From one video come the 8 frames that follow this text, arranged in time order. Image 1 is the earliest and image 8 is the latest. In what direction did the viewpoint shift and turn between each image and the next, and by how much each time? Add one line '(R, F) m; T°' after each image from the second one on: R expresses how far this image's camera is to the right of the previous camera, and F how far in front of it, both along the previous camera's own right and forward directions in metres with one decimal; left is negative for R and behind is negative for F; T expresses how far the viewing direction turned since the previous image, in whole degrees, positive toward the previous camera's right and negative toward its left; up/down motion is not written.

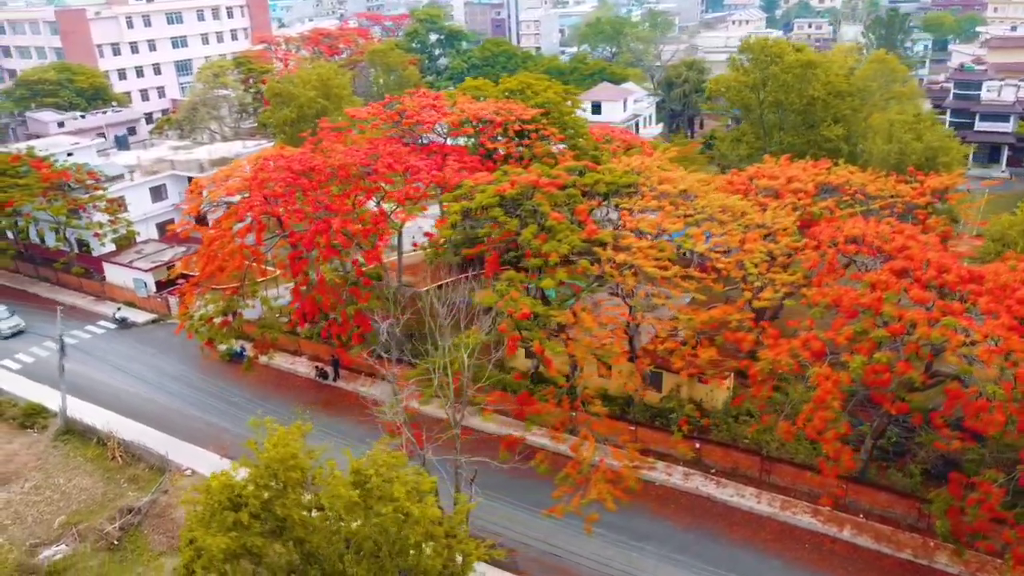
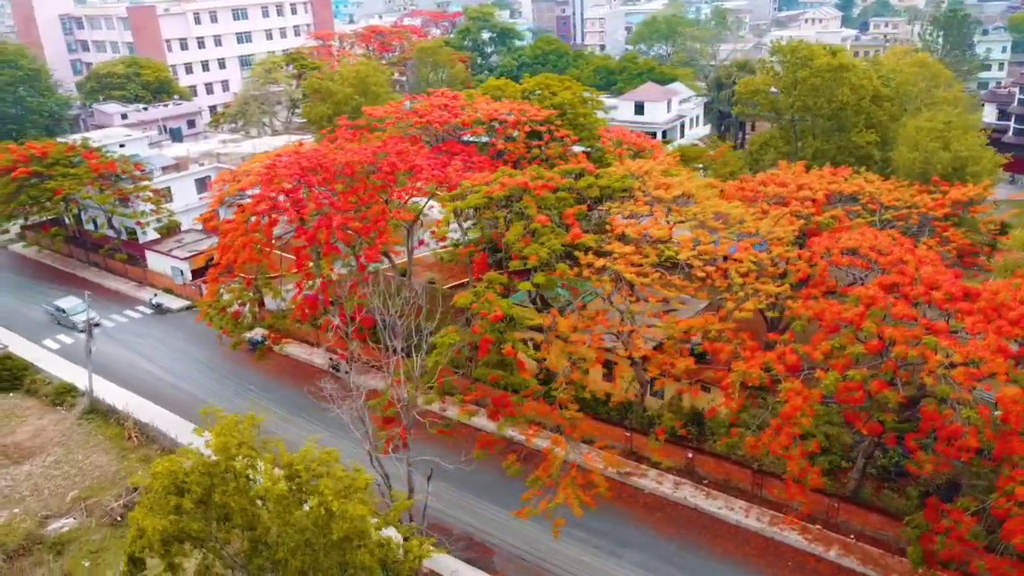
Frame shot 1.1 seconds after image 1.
(+1.6, 0.0) m; -5°
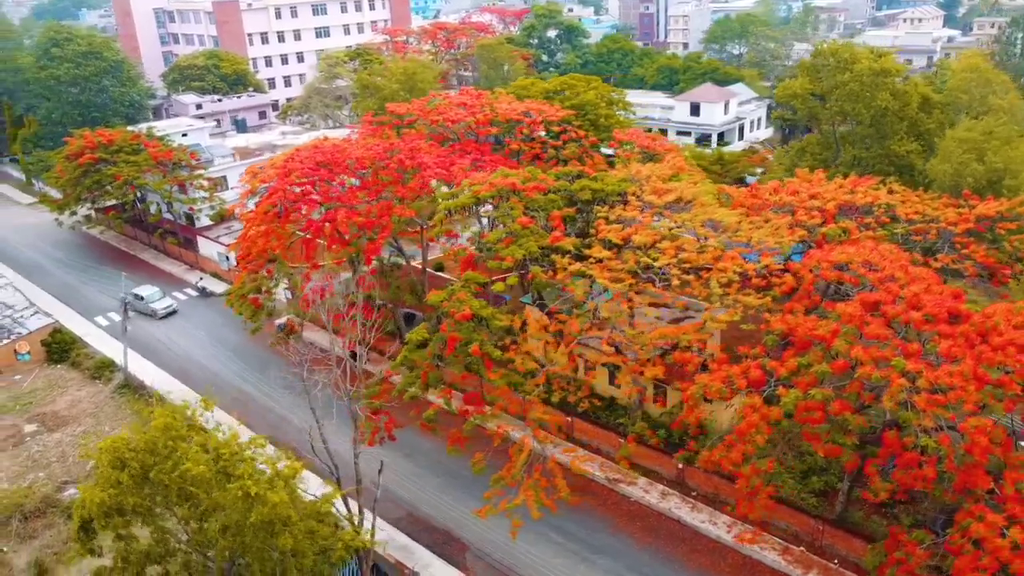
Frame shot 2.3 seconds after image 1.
(+1.9, 0.0) m; -6°
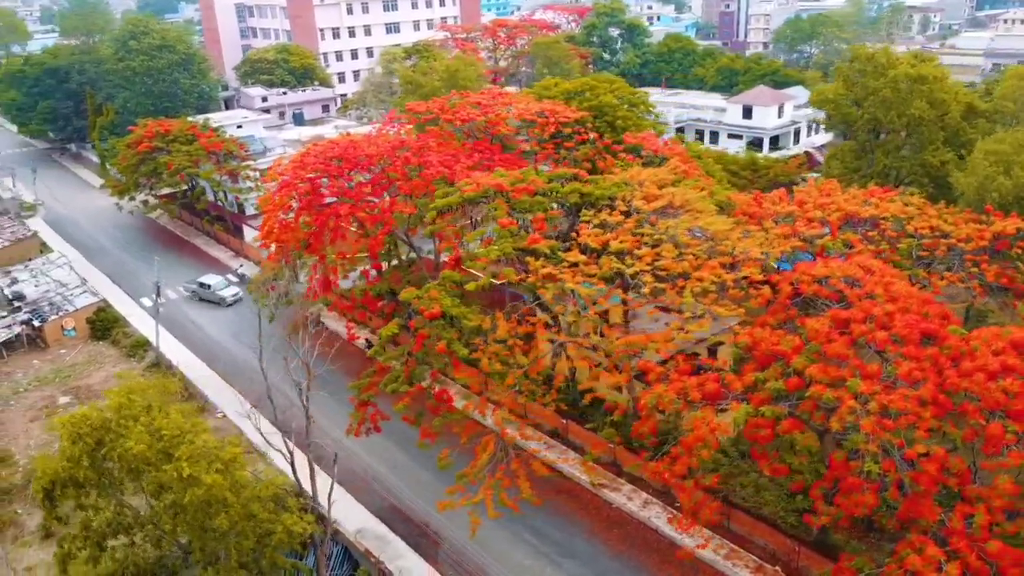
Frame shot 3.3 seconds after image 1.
(+1.9, 0.0) m; -6°
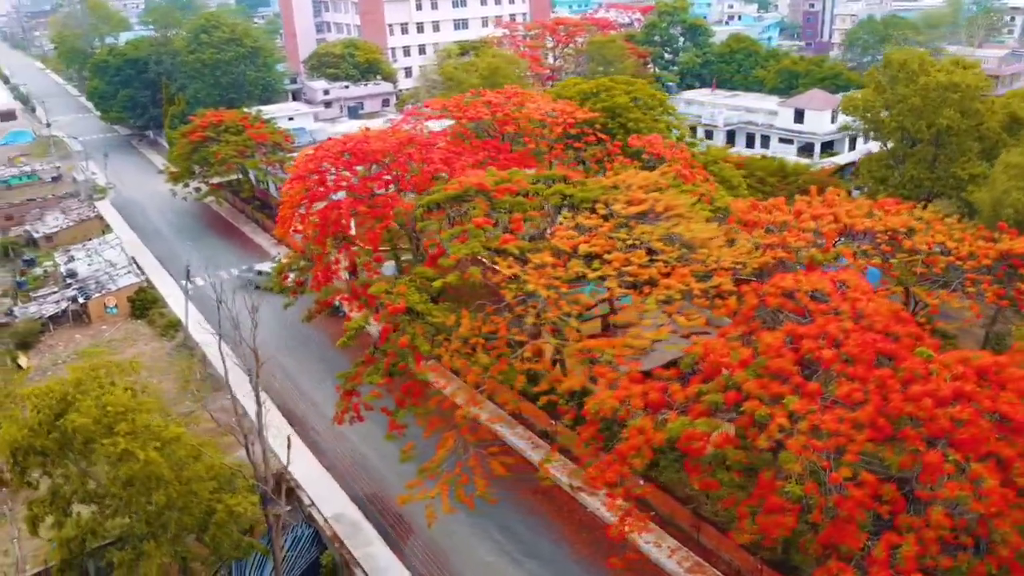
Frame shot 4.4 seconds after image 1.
(+2.0, 0.0) m; -6°
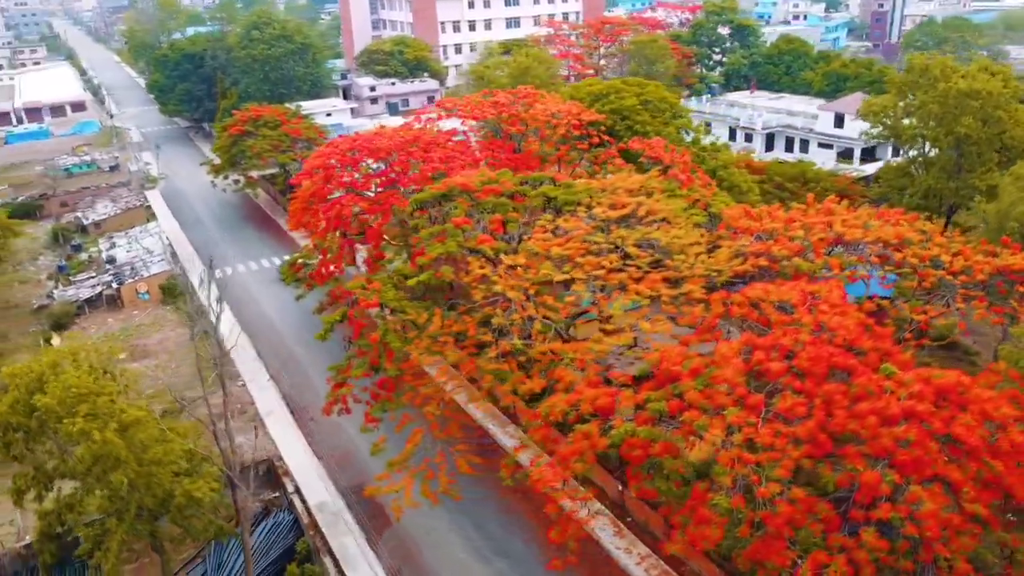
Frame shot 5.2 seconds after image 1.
(+1.6, 0.0) m; -5°
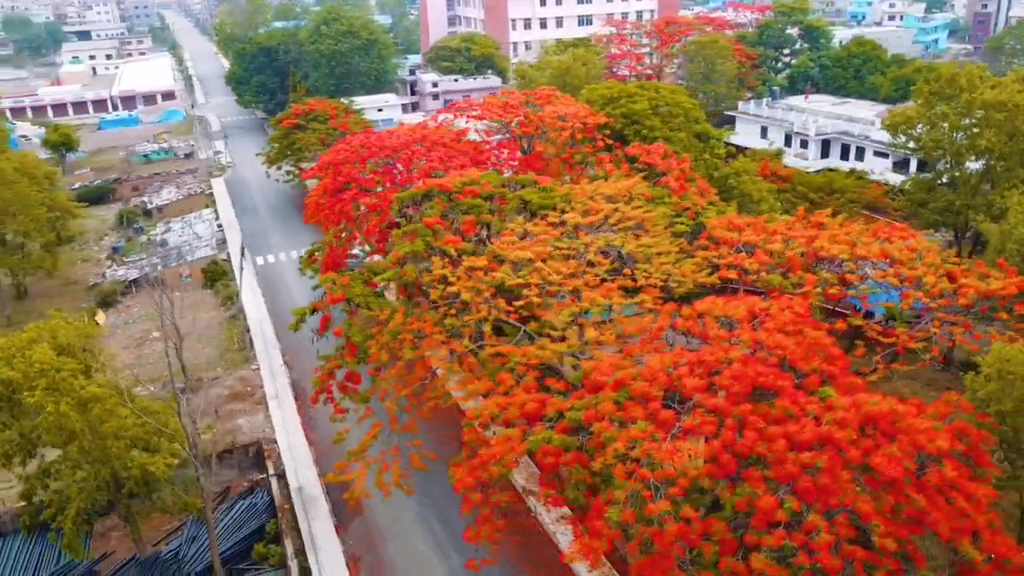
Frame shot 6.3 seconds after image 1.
(+2.3, 0.0) m; -6°
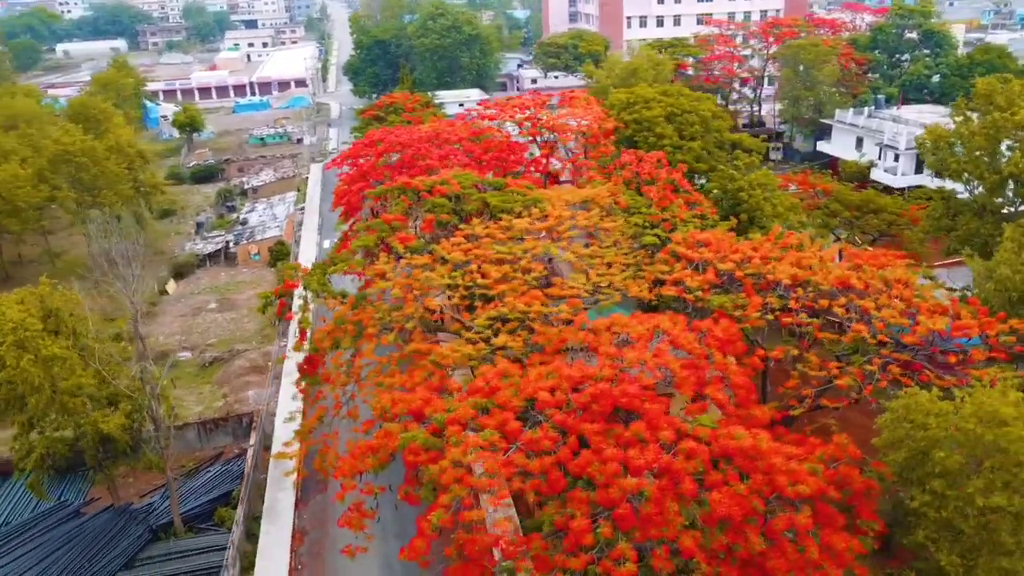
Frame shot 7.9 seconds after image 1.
(+3.7, +0.2) m; -10°
